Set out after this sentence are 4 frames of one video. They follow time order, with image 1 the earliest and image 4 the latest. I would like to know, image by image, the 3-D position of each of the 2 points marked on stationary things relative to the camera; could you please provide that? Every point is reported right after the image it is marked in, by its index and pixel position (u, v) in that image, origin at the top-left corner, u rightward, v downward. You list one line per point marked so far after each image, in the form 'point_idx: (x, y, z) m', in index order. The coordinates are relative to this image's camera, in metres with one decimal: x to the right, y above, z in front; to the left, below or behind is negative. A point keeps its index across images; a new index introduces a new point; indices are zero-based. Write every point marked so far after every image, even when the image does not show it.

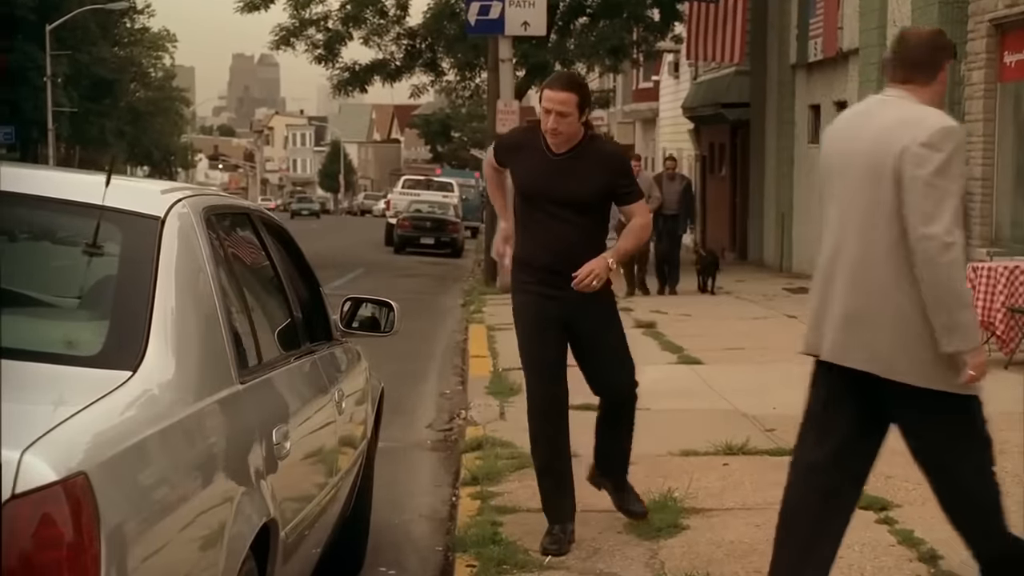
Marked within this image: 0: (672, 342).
0: (+1.3, -0.5, +12.5) m
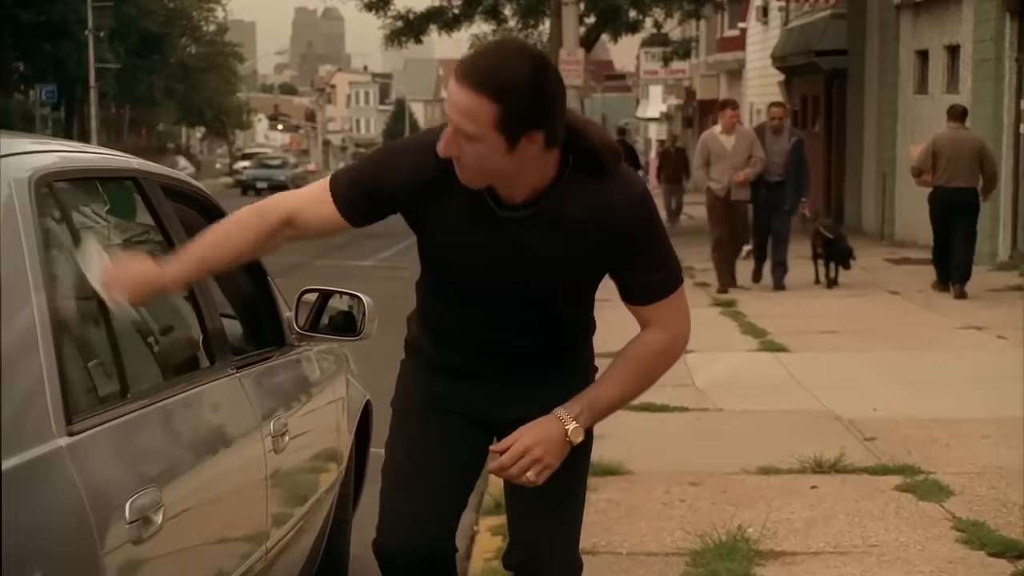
0: (+1.8, -0.3, +10.8) m
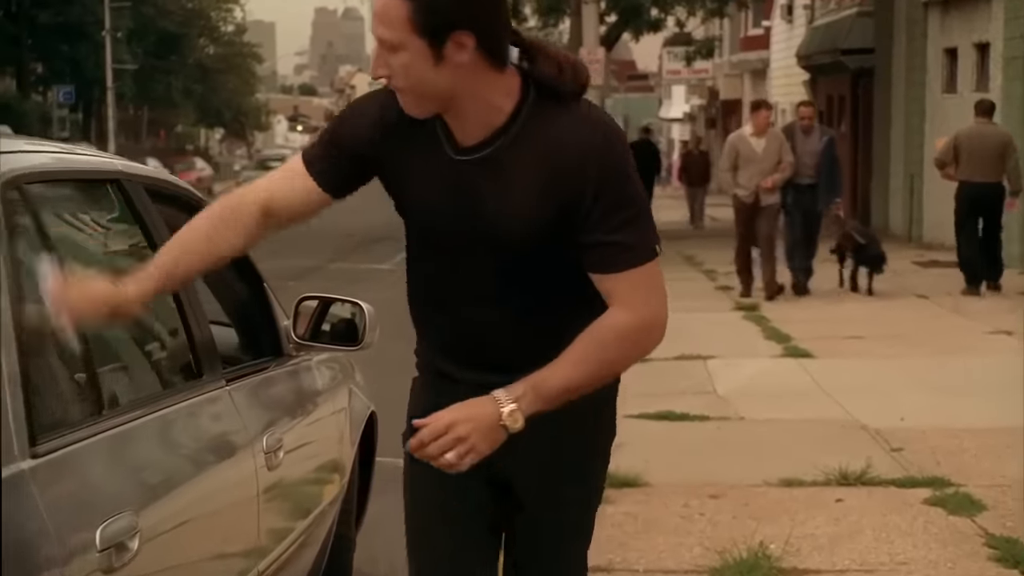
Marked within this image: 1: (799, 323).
0: (+1.9, -0.3, +10.6) m
1: (+2.1, -0.3, +10.9) m
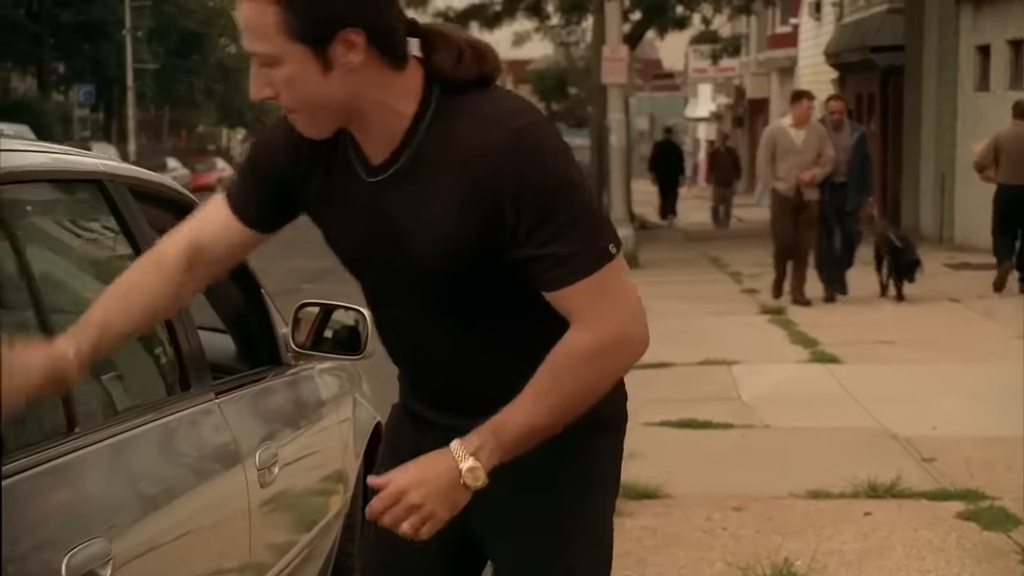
0: (+2.0, -0.3, +10.3) m
1: (+2.3, -0.3, +10.6) m
